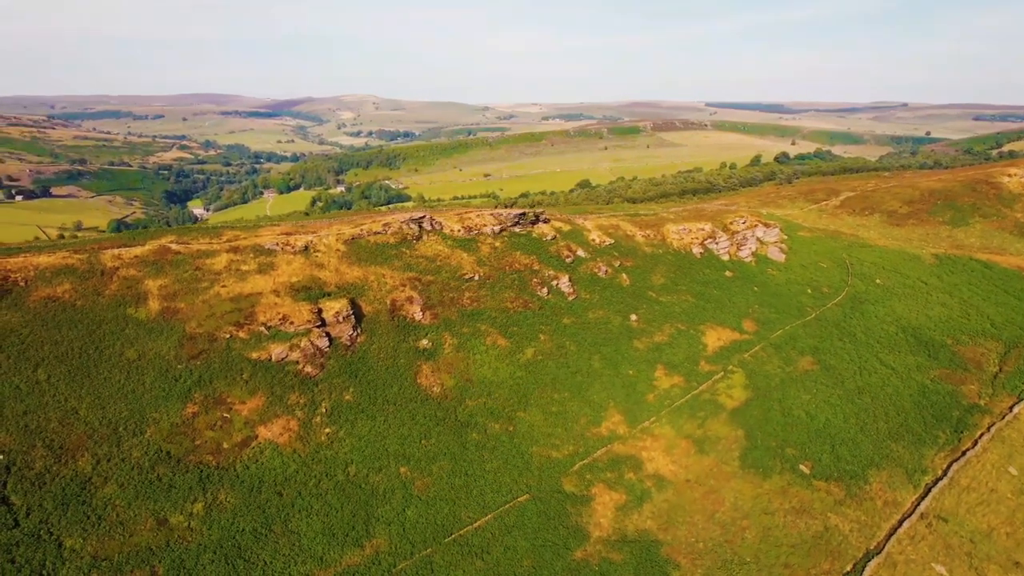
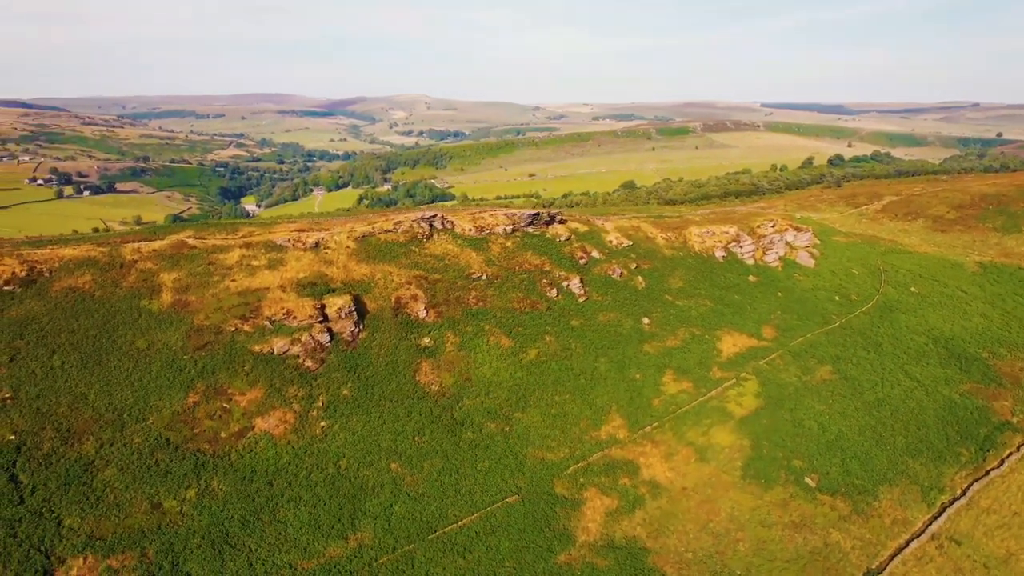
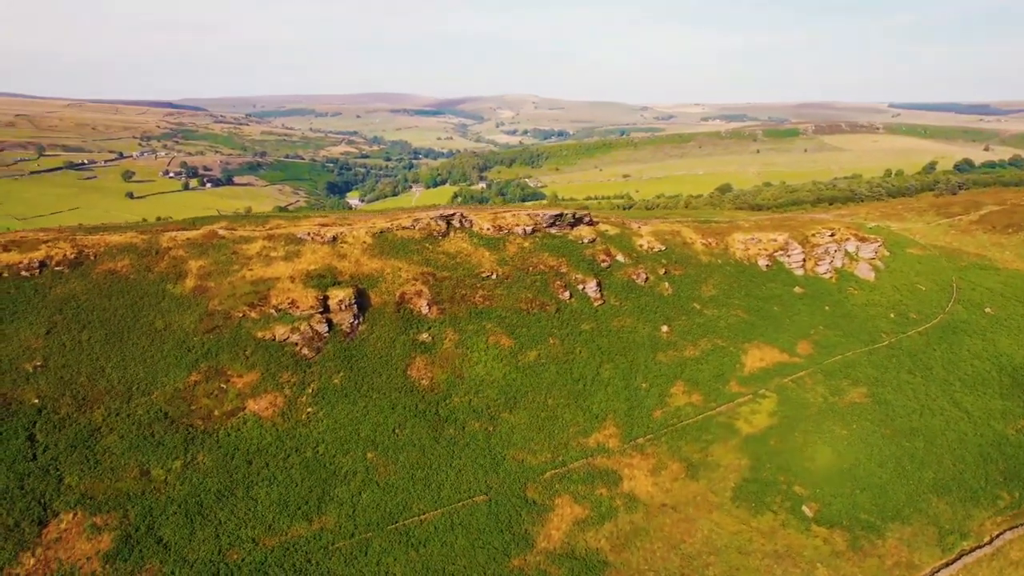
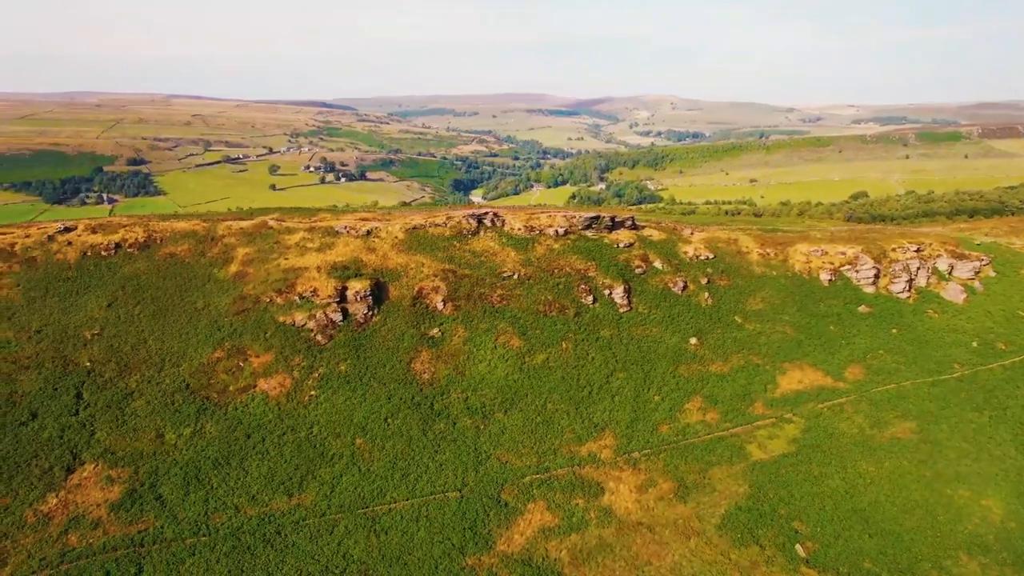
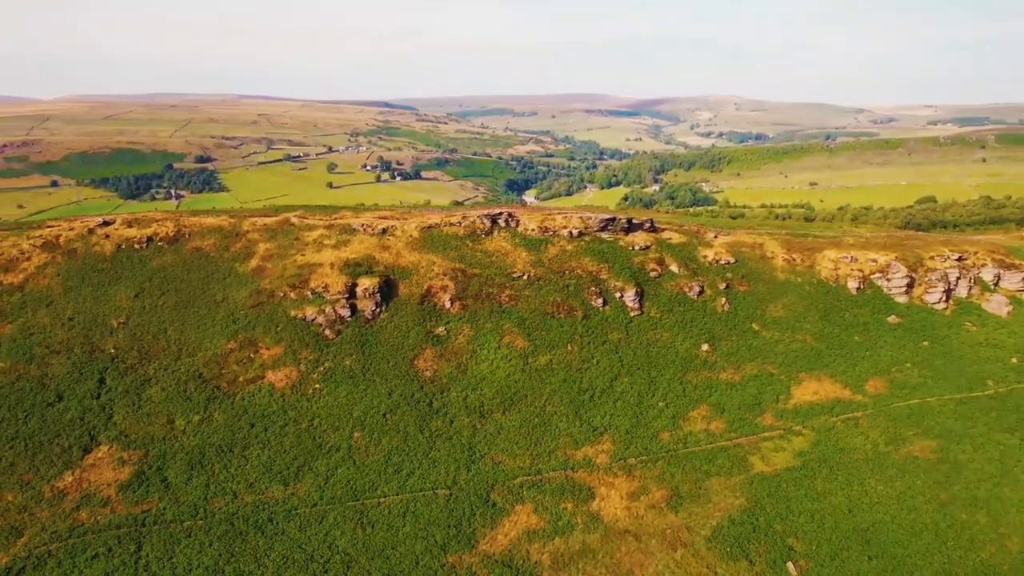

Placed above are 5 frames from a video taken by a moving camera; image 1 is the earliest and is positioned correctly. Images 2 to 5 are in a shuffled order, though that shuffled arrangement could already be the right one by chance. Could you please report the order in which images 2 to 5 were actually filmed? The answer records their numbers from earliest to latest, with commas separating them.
2, 3, 4, 5
